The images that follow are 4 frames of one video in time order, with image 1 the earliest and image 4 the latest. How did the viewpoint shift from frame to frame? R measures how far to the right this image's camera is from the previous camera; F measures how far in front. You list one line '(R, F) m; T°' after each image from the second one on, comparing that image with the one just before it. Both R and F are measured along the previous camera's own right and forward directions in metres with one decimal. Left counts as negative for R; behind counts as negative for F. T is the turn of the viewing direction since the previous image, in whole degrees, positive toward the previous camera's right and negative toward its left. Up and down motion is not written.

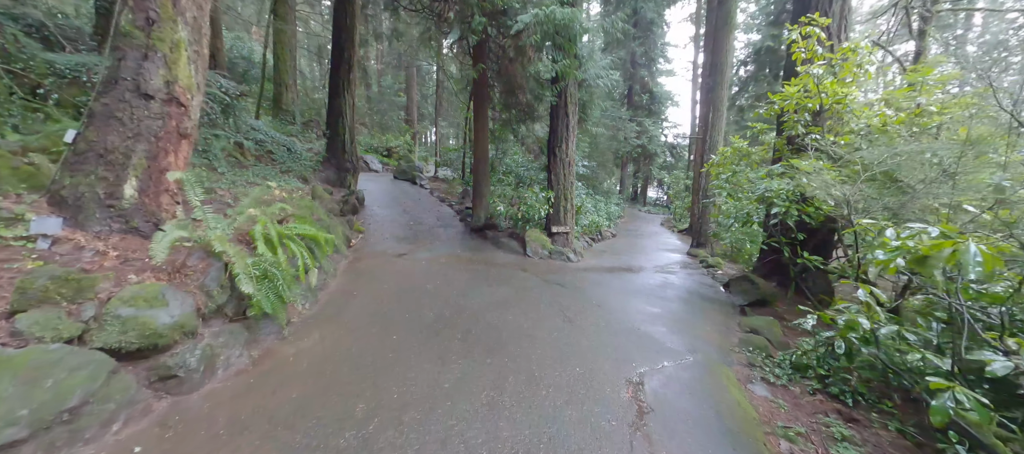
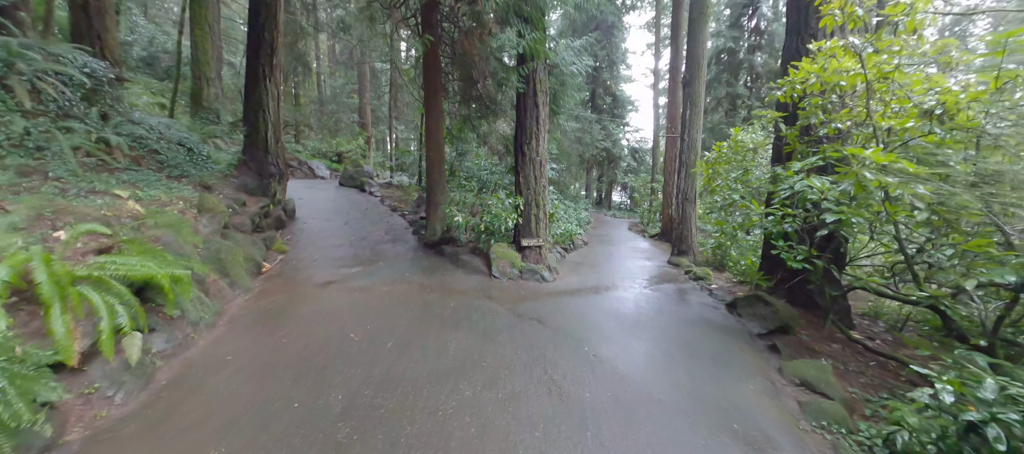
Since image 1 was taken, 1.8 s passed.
(+0.1, +1.3) m; +6°
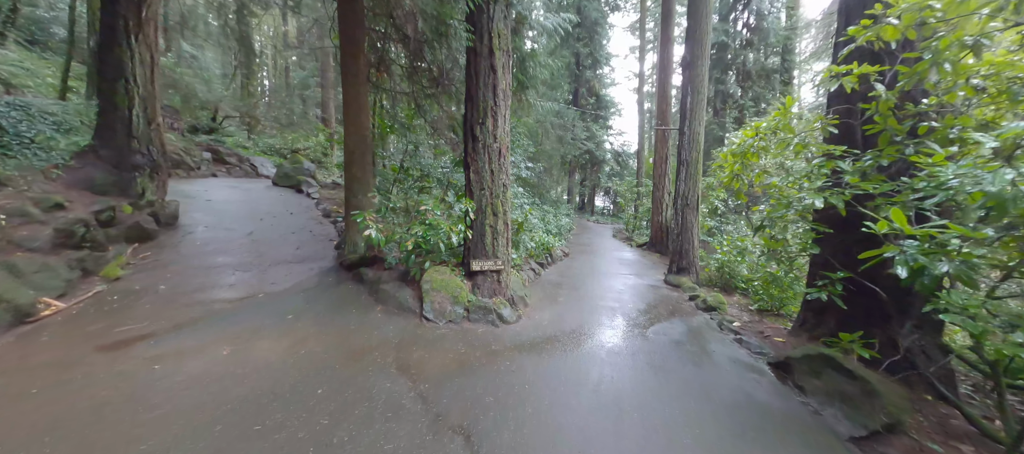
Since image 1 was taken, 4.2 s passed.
(+0.5, +1.8) m; +3°
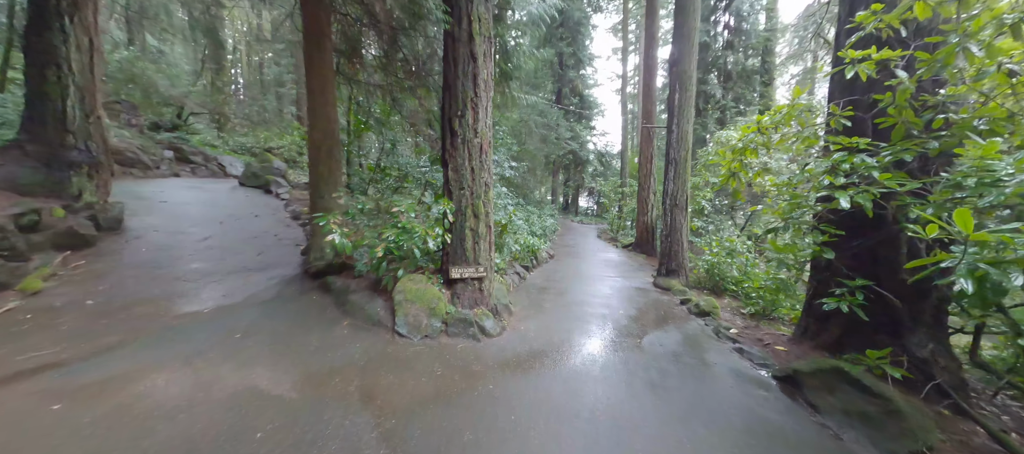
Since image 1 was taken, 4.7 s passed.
(0.0, +0.4) m; +3°
